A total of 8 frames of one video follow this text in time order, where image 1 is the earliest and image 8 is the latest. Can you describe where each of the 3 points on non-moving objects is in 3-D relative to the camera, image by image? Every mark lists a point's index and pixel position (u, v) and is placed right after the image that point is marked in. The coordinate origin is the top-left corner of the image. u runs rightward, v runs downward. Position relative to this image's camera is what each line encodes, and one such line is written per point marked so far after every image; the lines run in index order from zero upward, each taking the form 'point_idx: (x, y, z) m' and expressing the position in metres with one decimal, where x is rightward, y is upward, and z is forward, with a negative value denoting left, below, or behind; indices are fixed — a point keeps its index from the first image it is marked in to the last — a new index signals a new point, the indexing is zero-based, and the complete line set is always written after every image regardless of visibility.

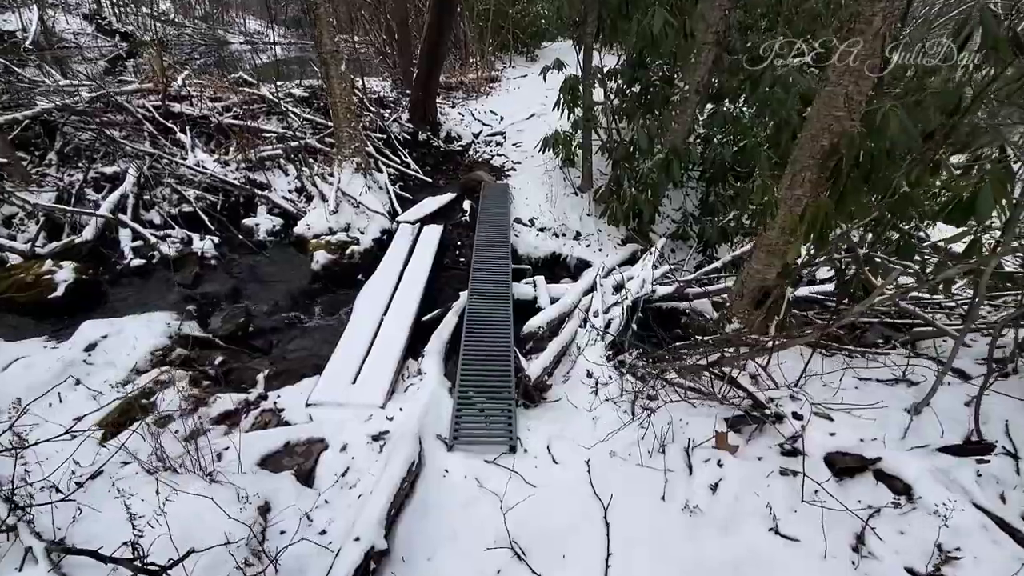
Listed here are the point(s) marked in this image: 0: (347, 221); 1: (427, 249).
0: (-2.3, +0.9, +5.7) m
1: (-1.2, +0.5, +5.5) m
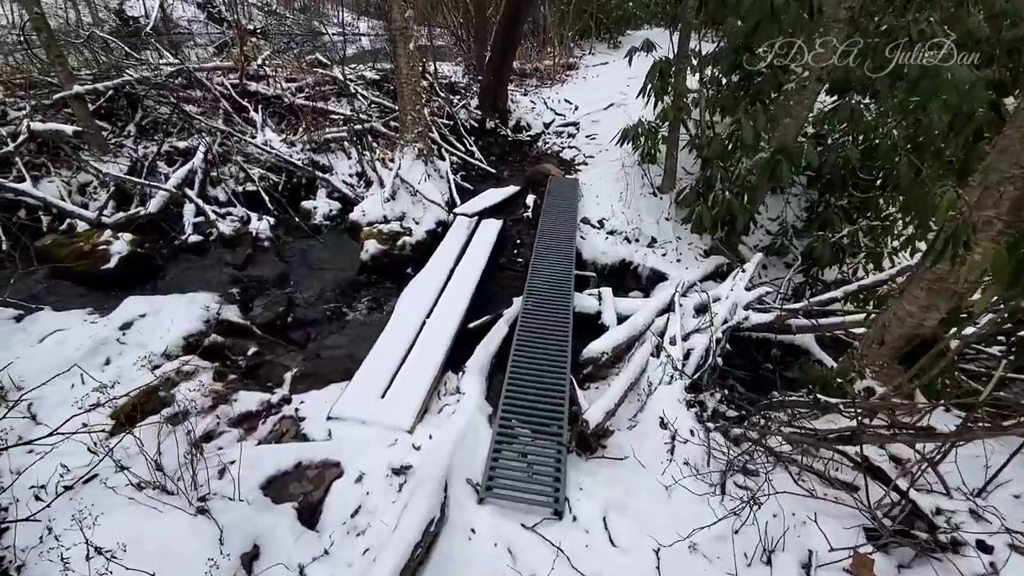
0: (-1.4, +1.0, +5.4) m
1: (-0.4, +0.5, +5.0) m
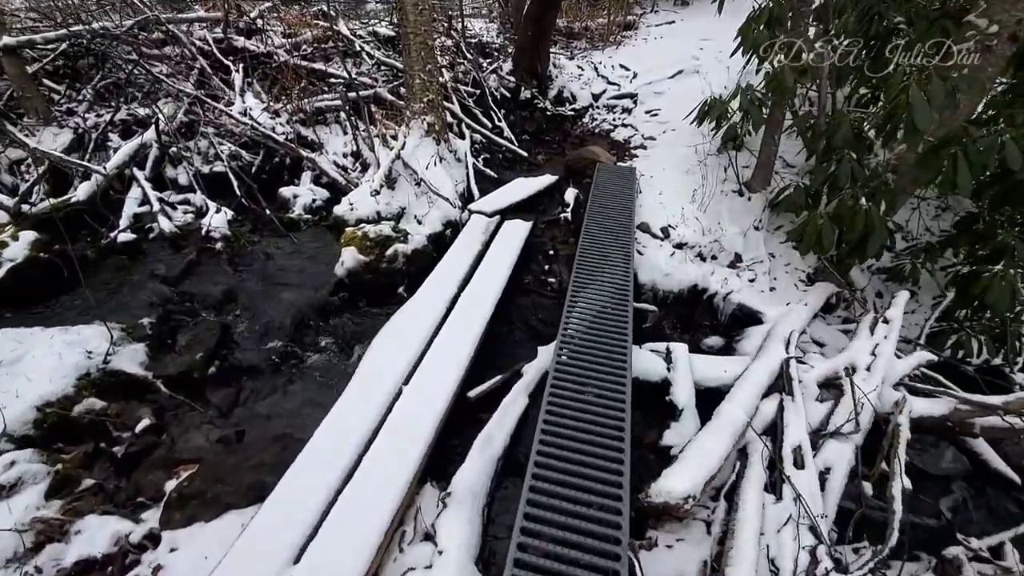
0: (-1.1, +0.8, +4.1) m
1: (-0.1, +0.3, +3.7) m
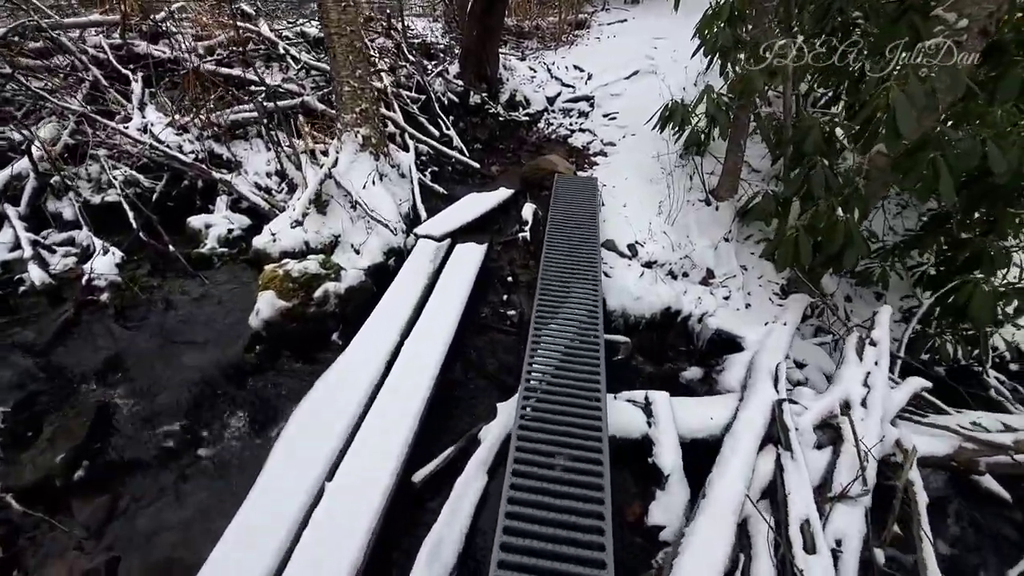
0: (-1.5, +0.5, +3.6) m
1: (-0.5, 0.0, +3.3) m
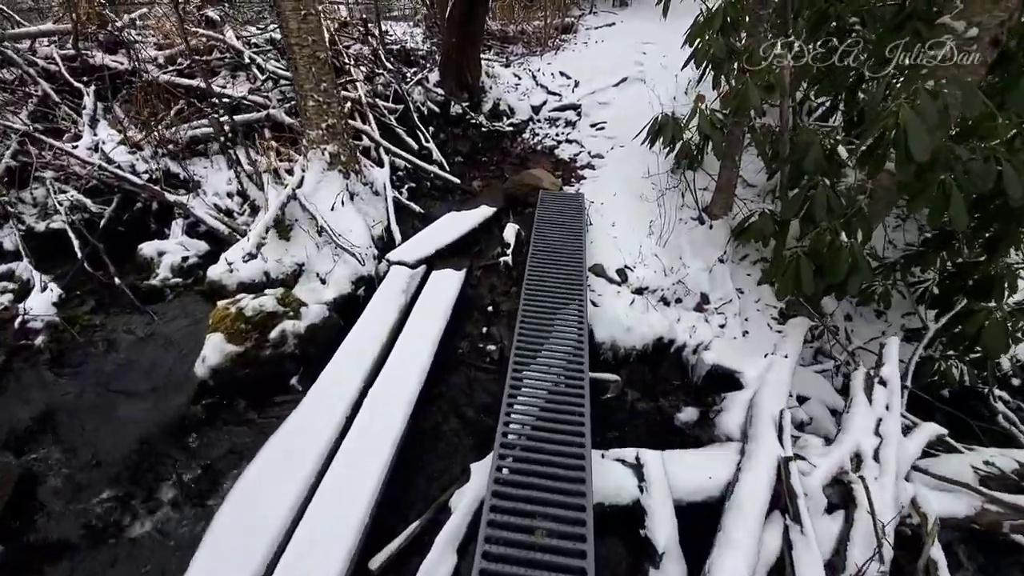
0: (-1.7, +0.2, +3.3) m
1: (-0.6, -0.3, +3.0) m
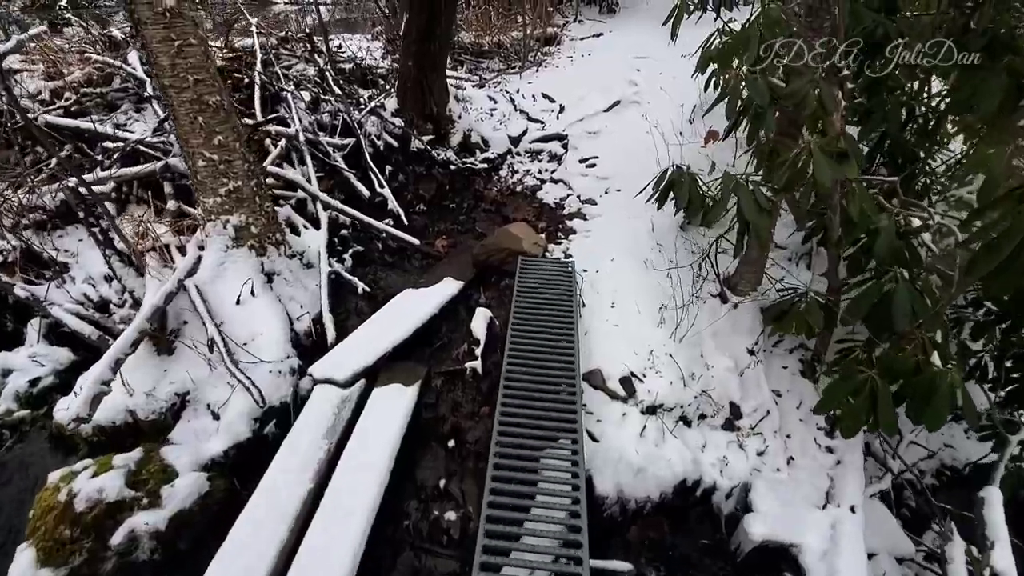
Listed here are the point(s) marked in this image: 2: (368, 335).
0: (-1.9, -0.6, +2.4) m
1: (-0.8, -1.1, +2.1) m
2: (-0.9, -0.3, +2.8) m
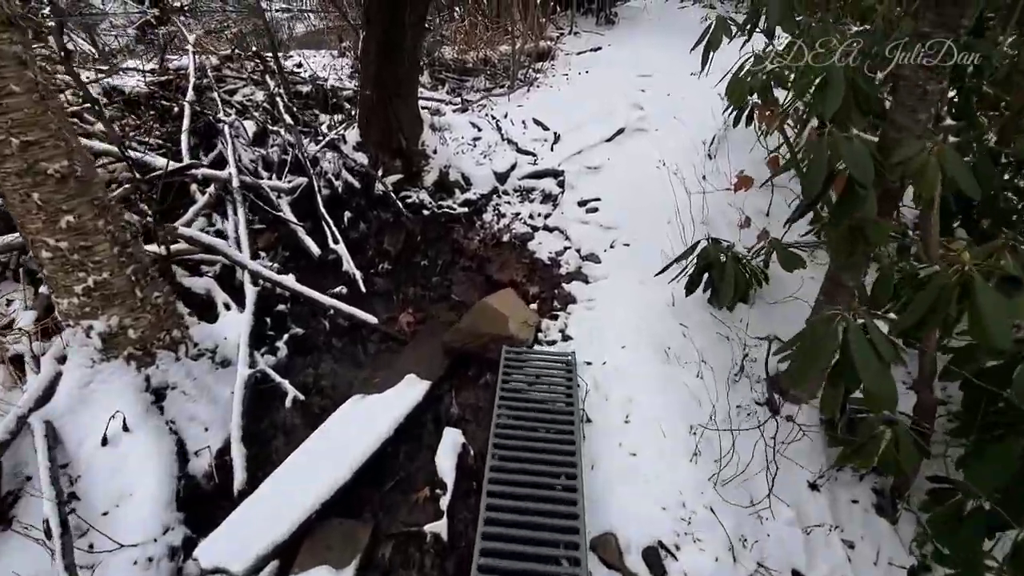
0: (-2.0, -1.2, +1.6) m
1: (-0.9, -1.7, +1.3) m
2: (-1.0, -0.9, +2.0) m
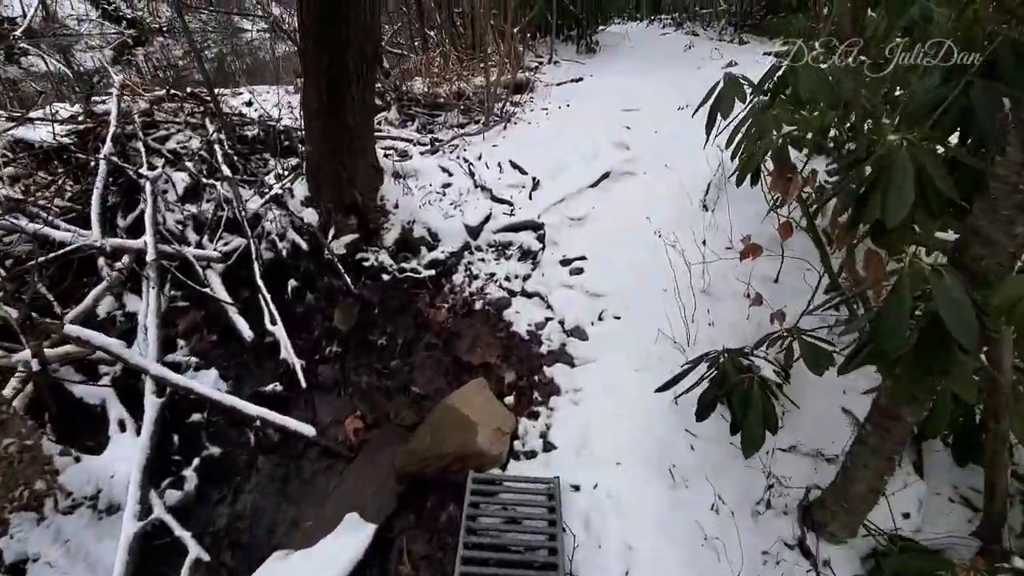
0: (-2.1, -1.7, +1.0) m
1: (-1.0, -2.2, +0.7) m
2: (-1.2, -1.5, +1.5) m
